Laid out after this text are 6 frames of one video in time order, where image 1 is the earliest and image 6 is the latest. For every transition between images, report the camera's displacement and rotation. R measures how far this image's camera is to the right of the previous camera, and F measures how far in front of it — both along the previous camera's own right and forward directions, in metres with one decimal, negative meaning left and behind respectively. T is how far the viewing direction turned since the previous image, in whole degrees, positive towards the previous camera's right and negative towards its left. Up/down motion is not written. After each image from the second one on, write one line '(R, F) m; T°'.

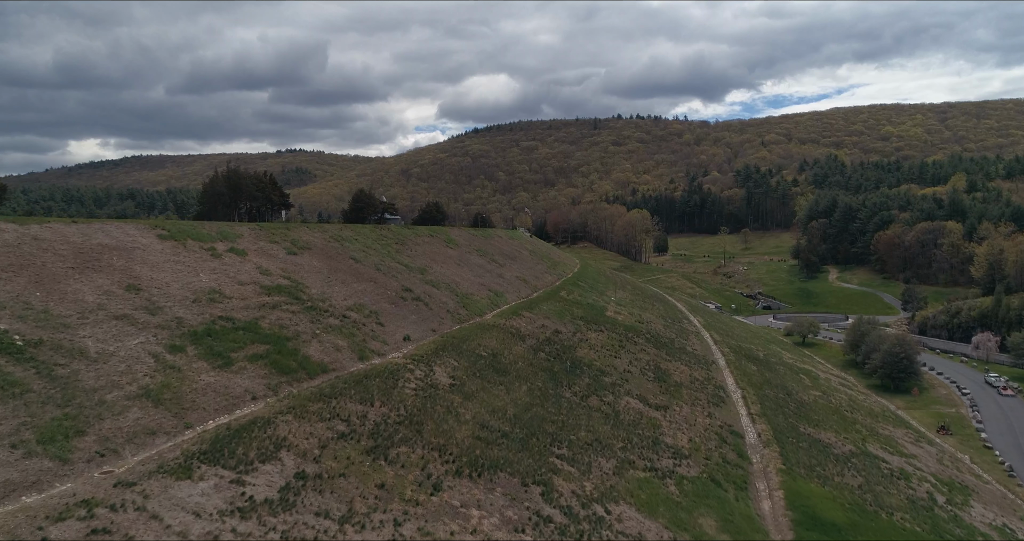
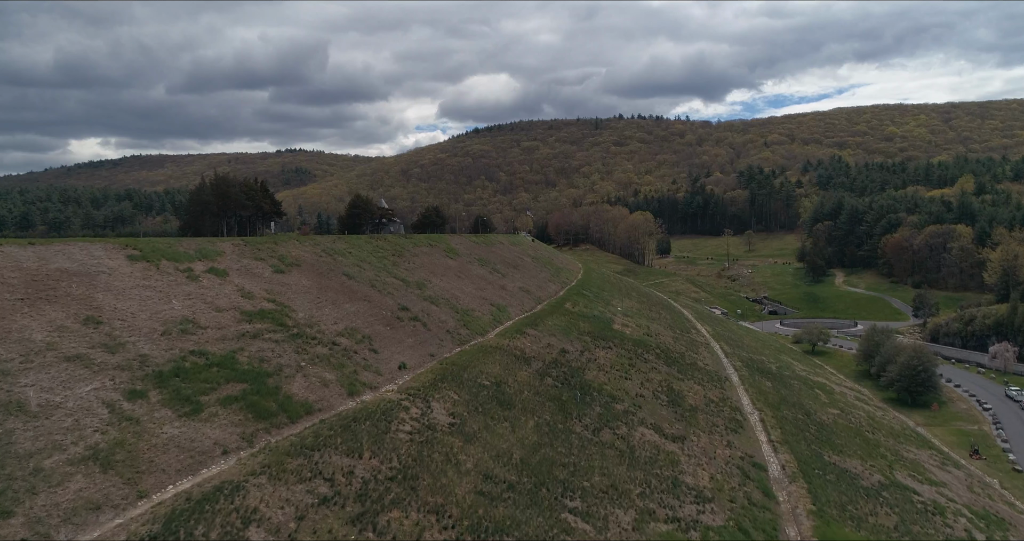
(-0.2, +2.1) m; 0°
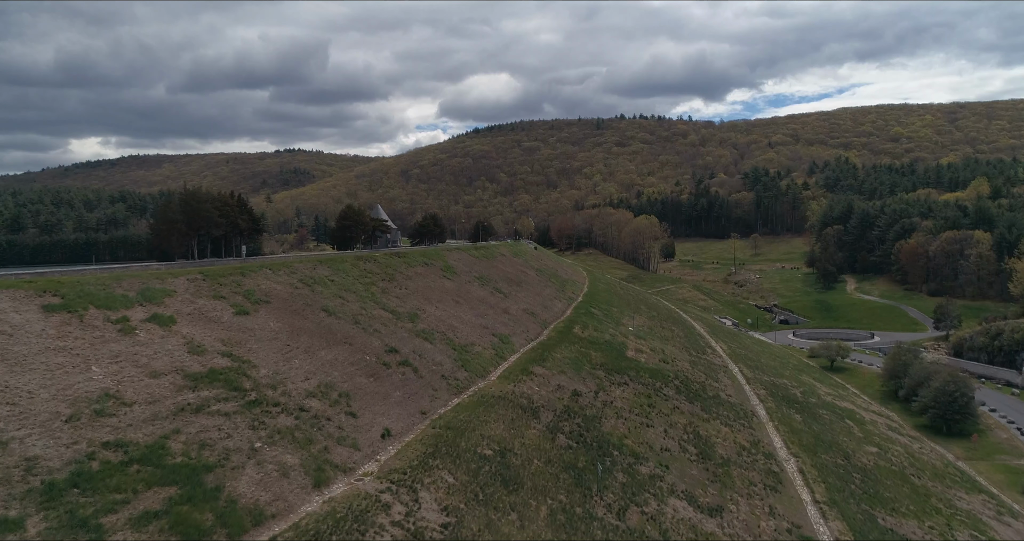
(-0.2, +4.1) m; 0°
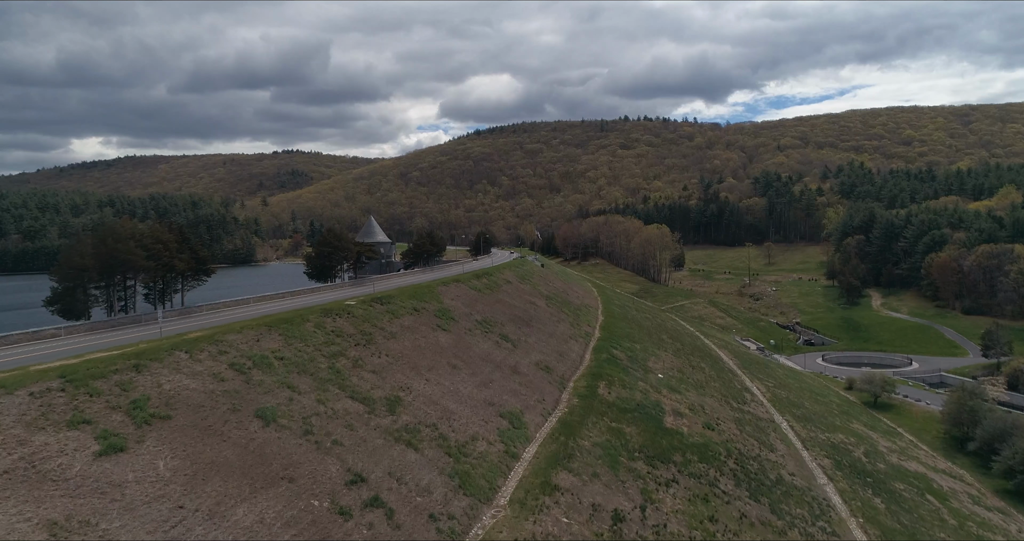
(-0.5, +8.0) m; 0°
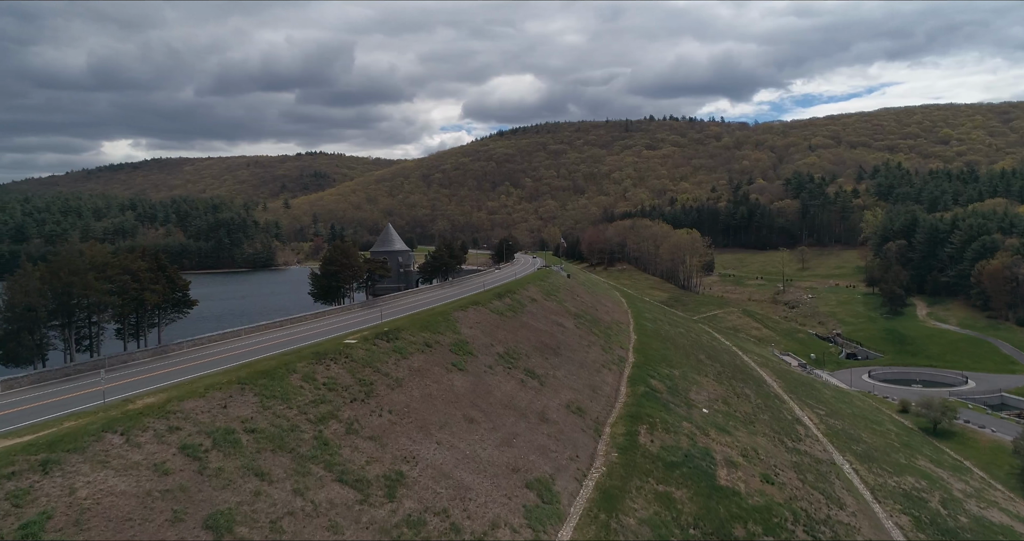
(-0.2, +4.6) m; -2°
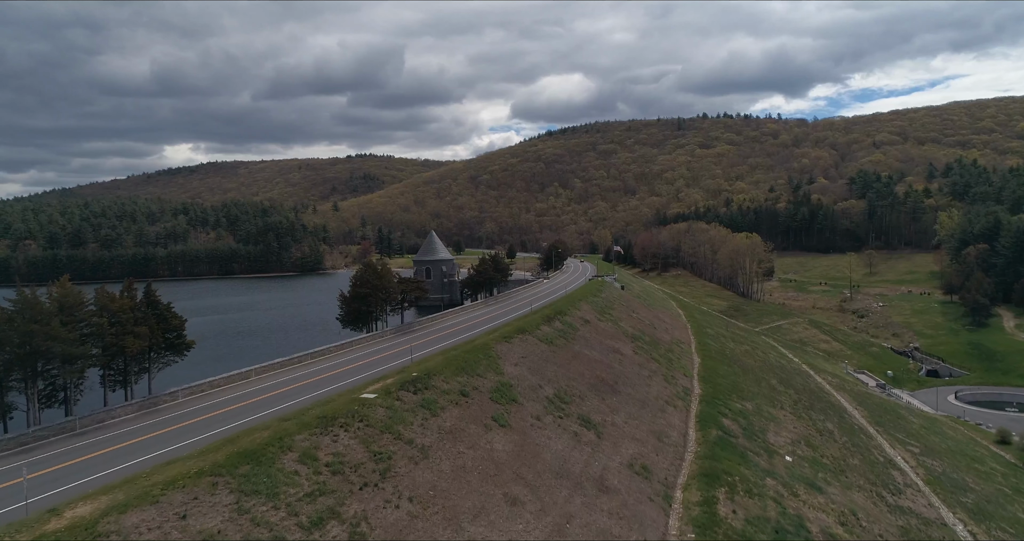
(-0.1, +4.8) m; -4°
